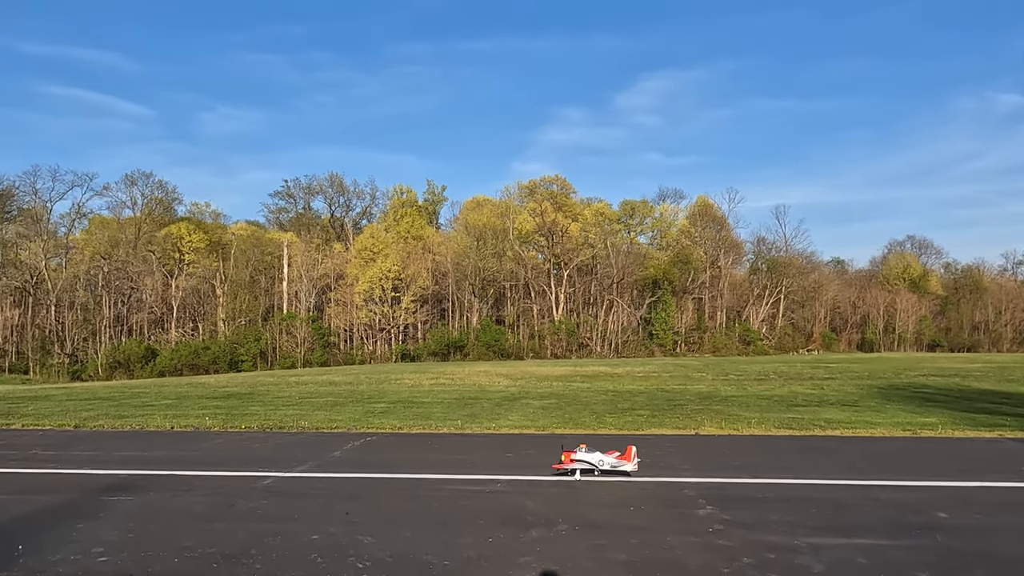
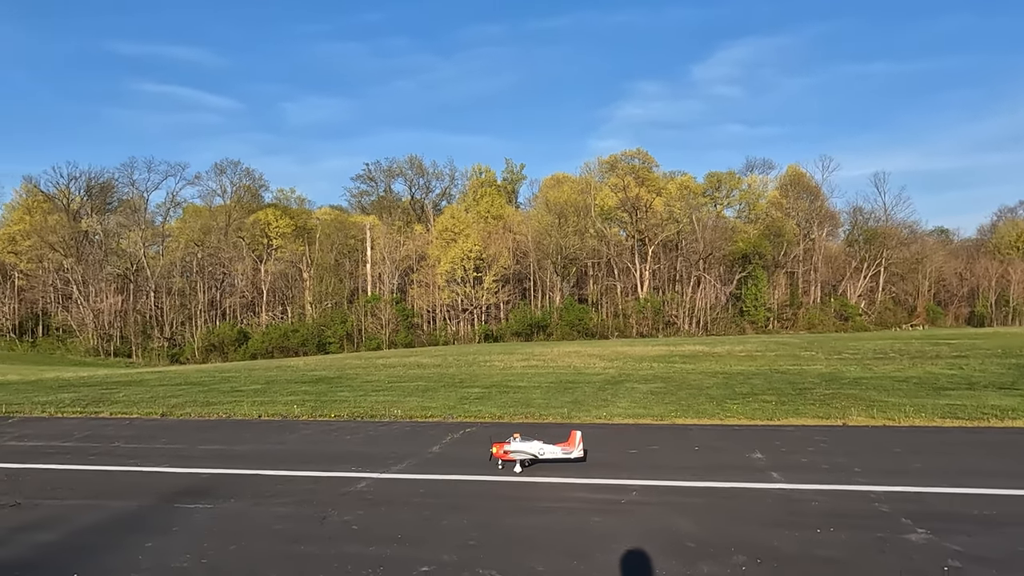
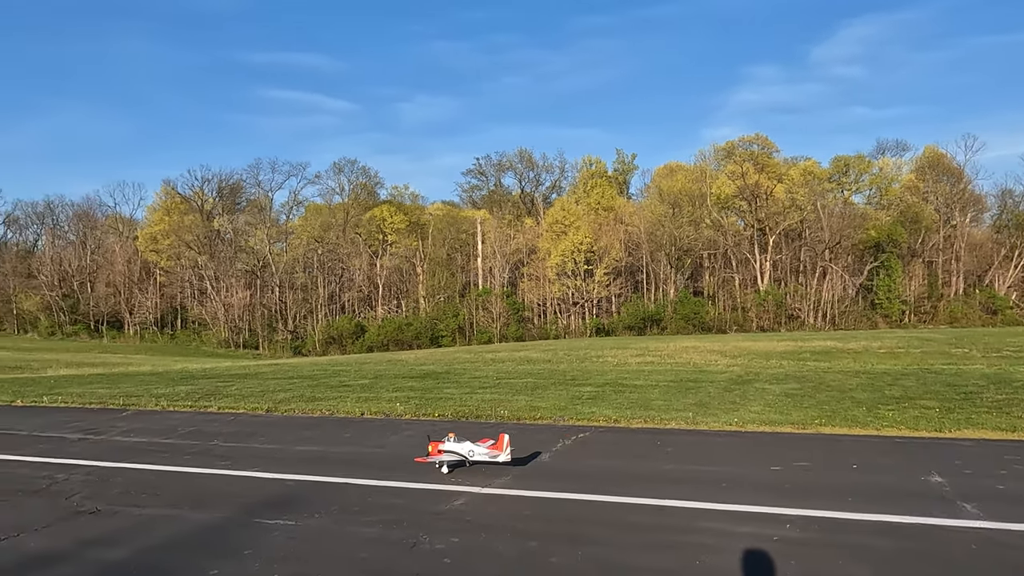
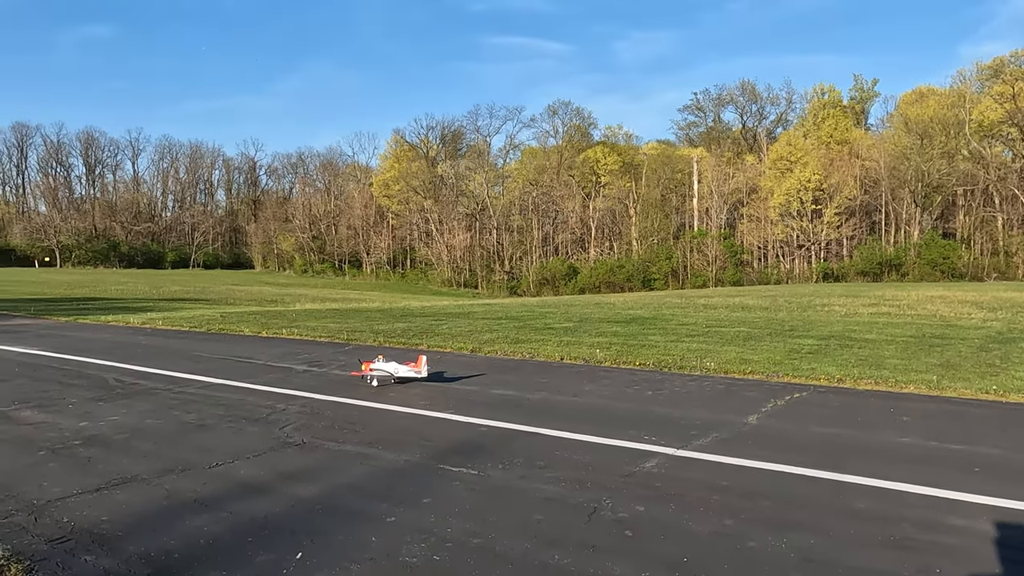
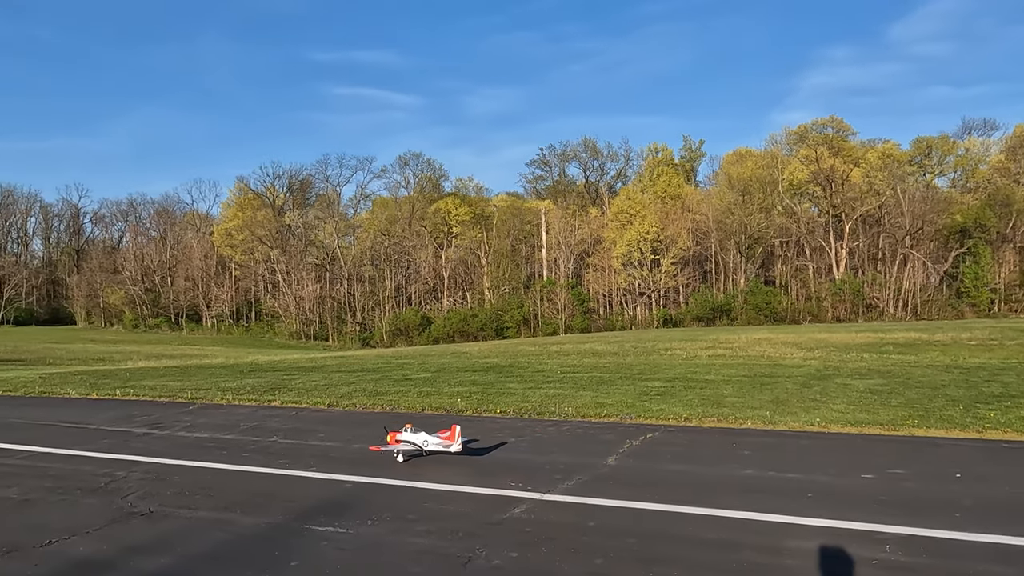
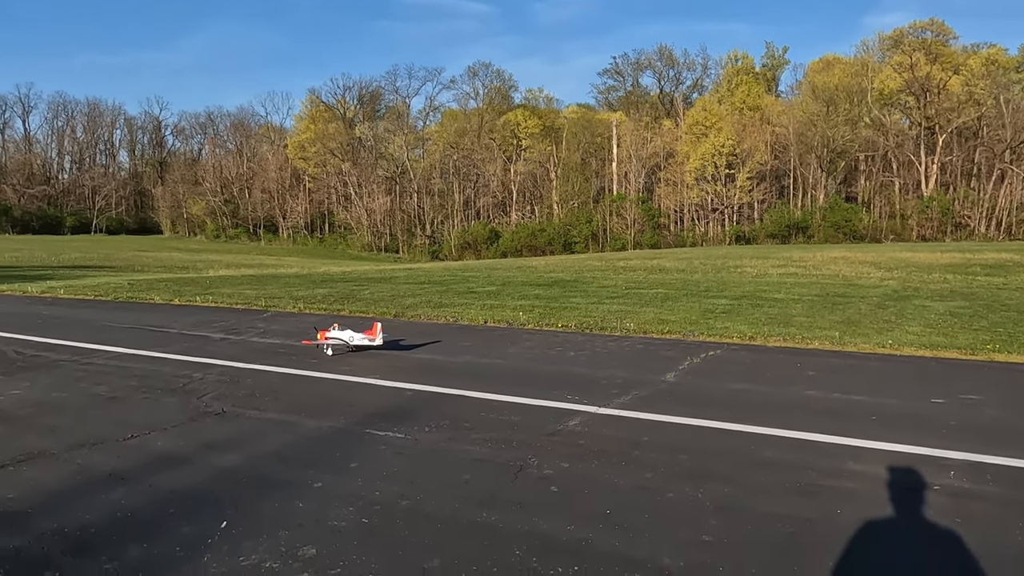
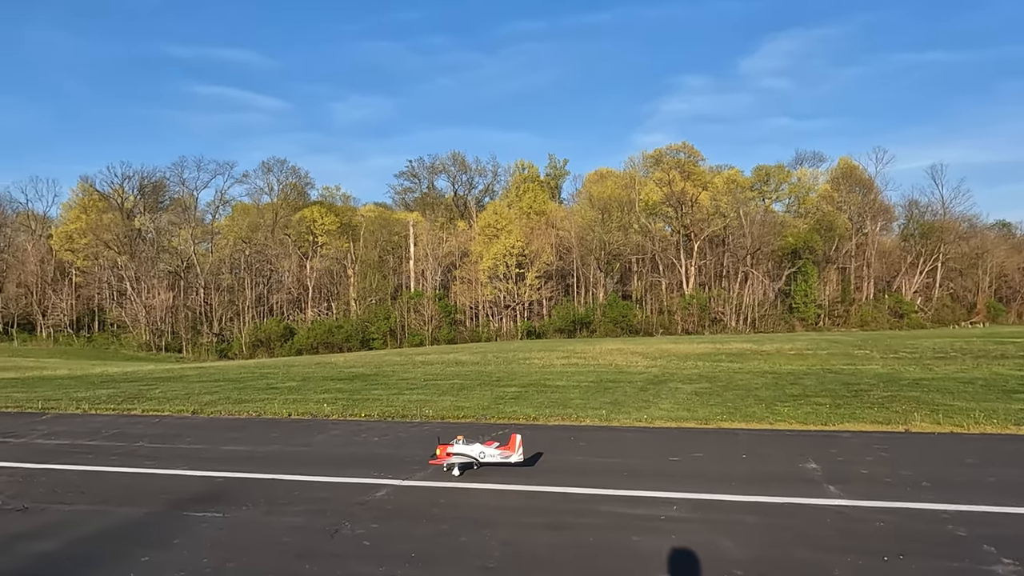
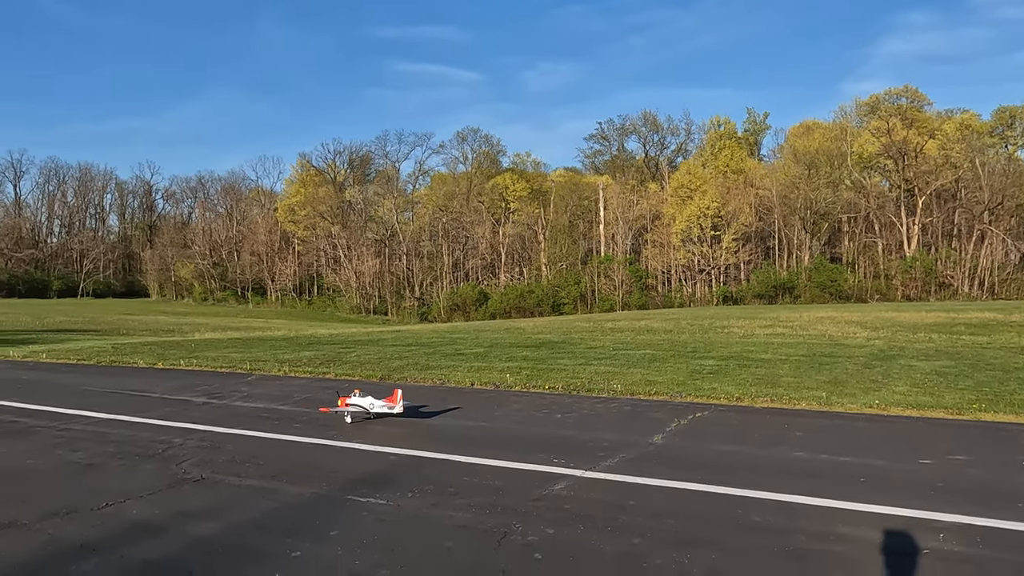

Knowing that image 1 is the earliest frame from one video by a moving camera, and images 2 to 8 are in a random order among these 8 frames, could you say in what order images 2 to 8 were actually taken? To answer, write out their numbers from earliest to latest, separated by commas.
2, 7, 3, 5, 8, 6, 4
